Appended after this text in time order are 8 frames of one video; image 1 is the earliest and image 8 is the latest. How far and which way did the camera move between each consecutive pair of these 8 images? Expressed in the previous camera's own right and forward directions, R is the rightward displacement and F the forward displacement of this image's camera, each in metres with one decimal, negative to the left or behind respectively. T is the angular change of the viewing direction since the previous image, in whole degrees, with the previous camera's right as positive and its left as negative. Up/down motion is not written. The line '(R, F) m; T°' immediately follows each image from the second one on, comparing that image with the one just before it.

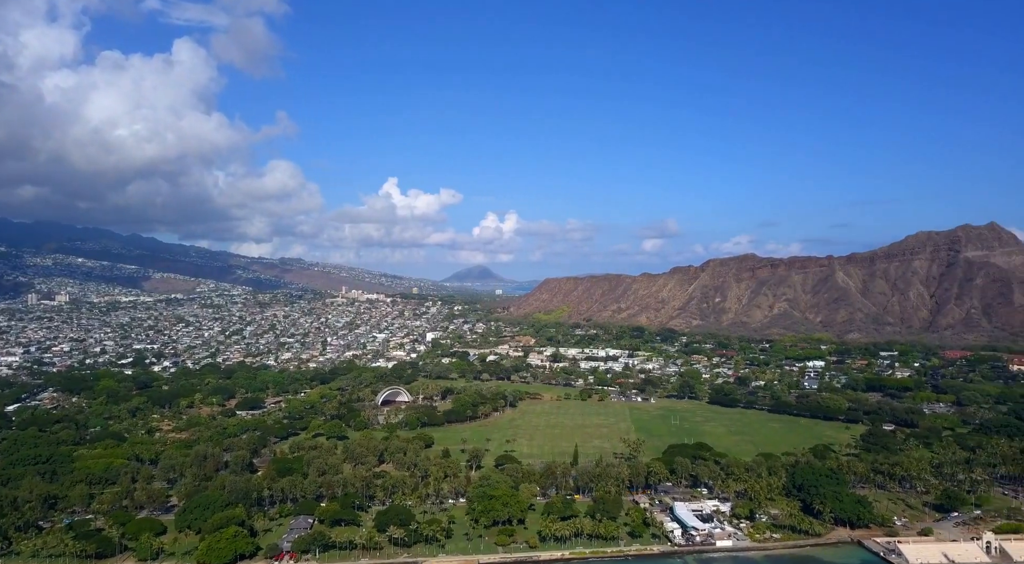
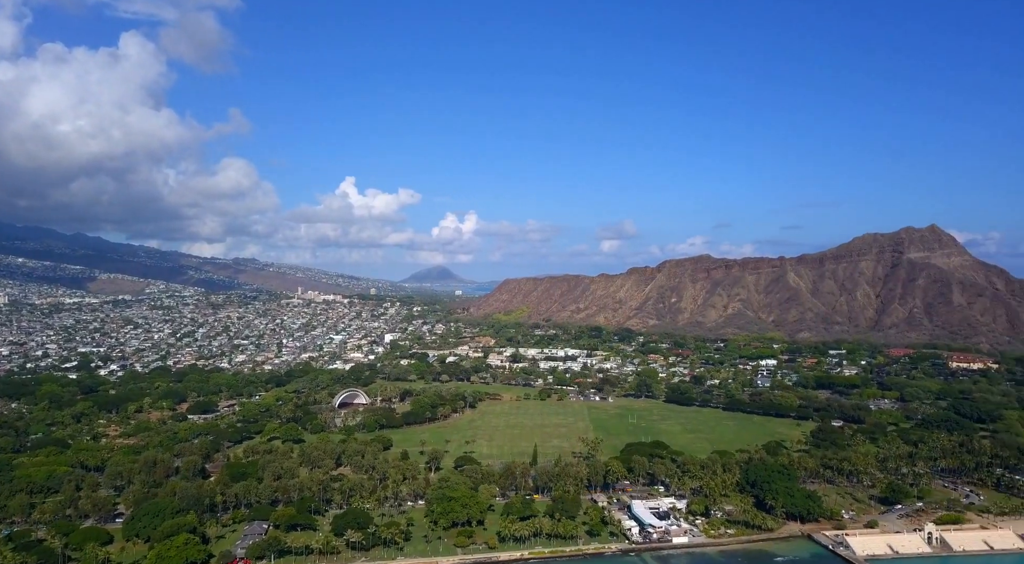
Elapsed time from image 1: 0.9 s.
(-0.5, +1.1) m; +4°
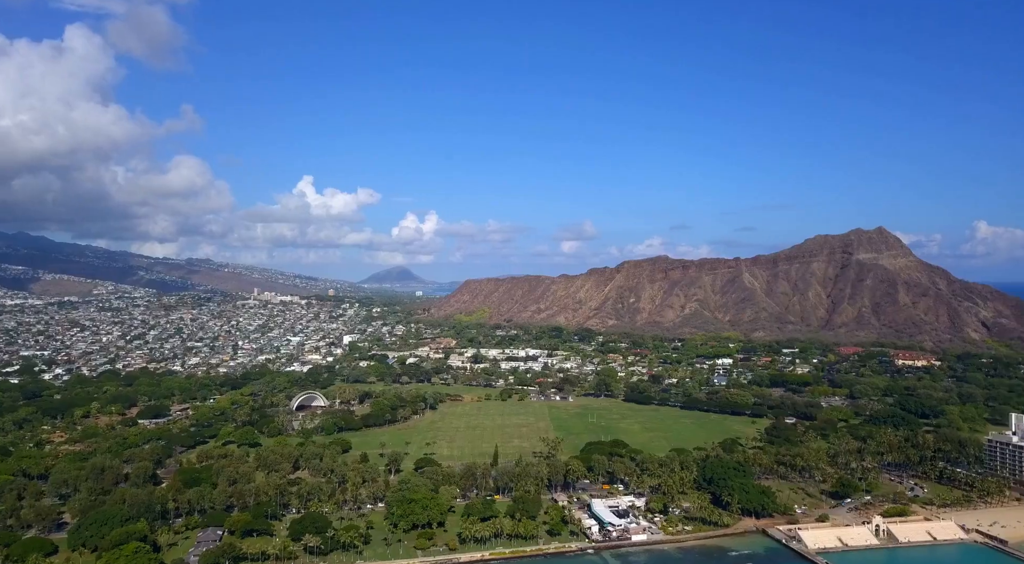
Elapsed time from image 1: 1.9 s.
(0.0, -0.2) m; +3°
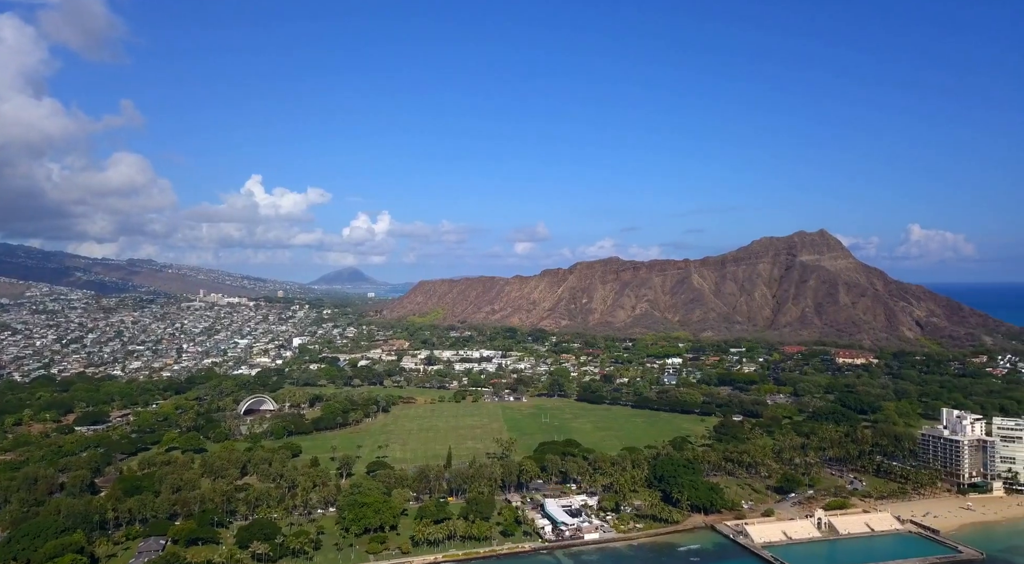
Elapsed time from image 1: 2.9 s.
(0.0, -0.3) m; +4°
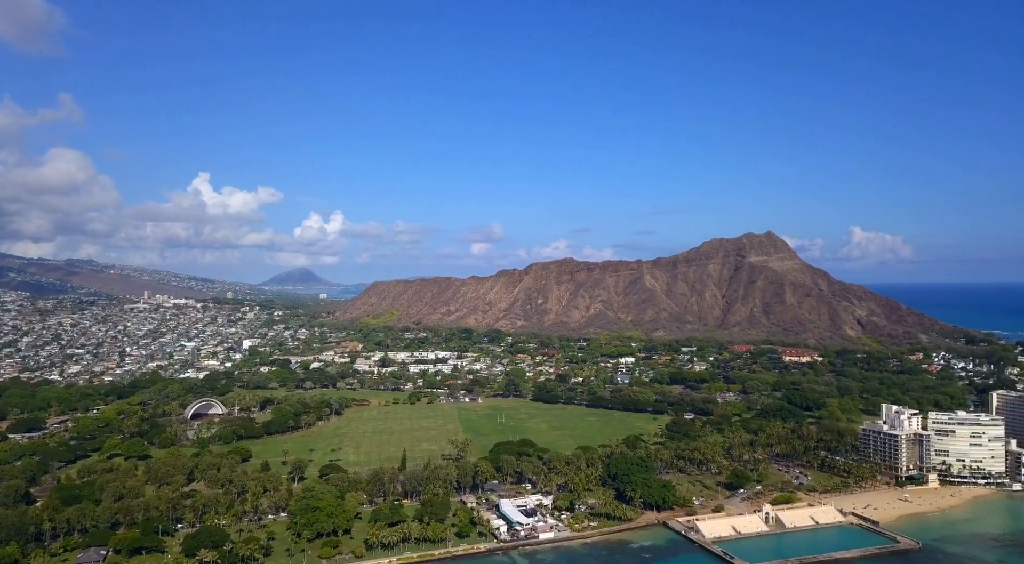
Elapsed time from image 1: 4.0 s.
(0.0, -0.3) m; +4°
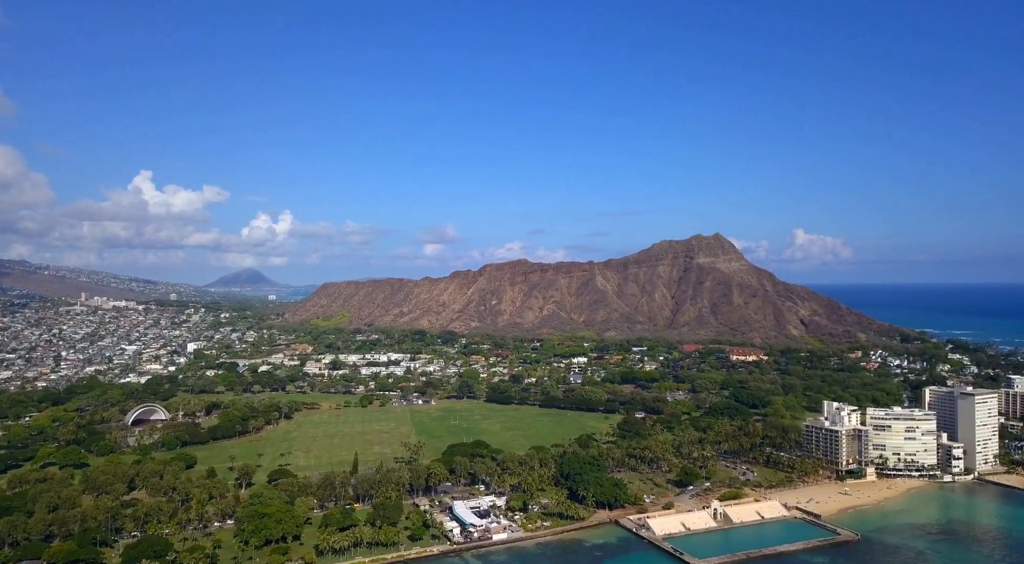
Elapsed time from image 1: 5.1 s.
(+0.1, -0.3) m; +4°
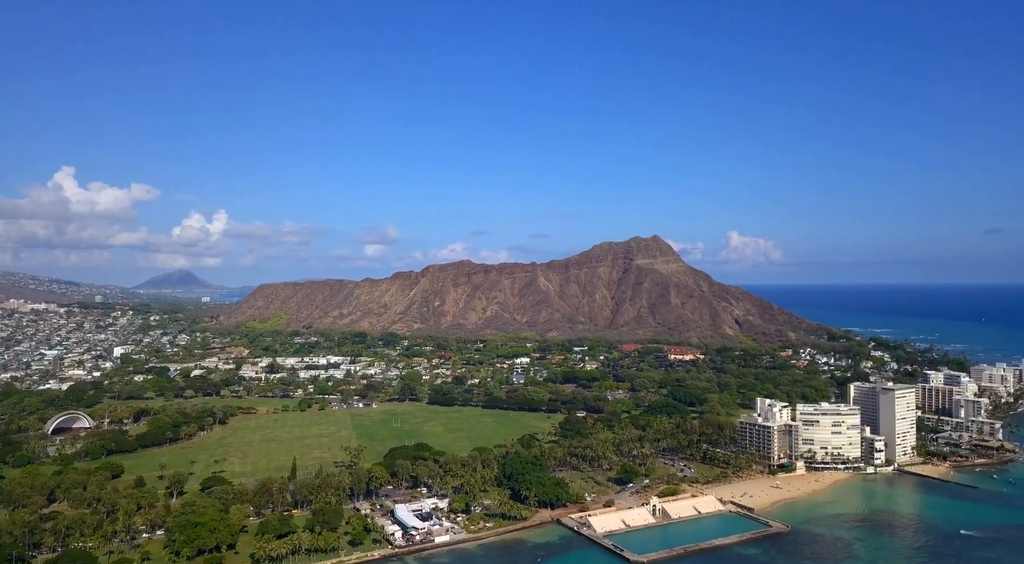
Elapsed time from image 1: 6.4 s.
(+0.1, -0.4) m; +5°
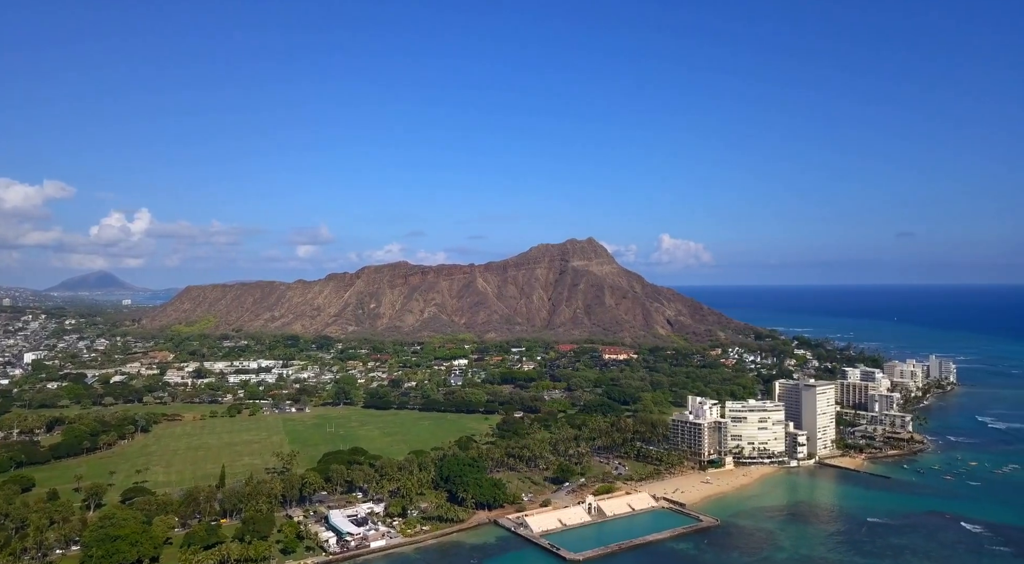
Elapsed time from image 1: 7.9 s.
(+0.1, -0.5) m; +6°
